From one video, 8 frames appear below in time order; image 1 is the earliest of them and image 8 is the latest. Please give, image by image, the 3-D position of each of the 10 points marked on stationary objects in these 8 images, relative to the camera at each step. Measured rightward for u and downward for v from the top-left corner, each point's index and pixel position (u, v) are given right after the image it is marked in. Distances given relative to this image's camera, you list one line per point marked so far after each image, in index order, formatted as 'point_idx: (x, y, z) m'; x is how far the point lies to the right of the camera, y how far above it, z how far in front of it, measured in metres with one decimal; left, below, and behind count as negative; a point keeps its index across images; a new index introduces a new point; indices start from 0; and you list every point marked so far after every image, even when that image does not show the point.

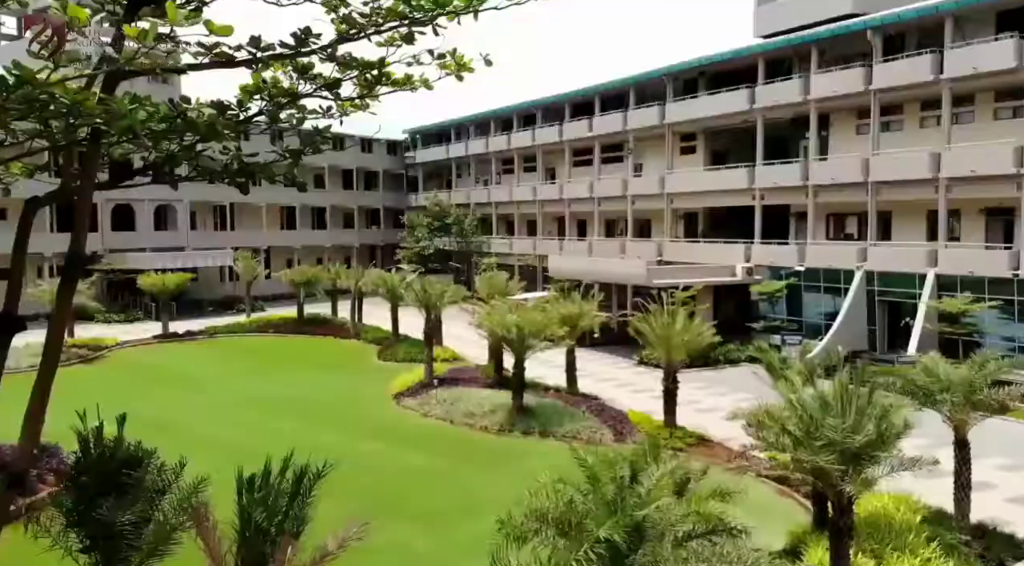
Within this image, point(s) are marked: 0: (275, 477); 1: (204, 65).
0: (-1.8, -1.5, +5.0) m
1: (-2.1, +1.5, +4.9) m
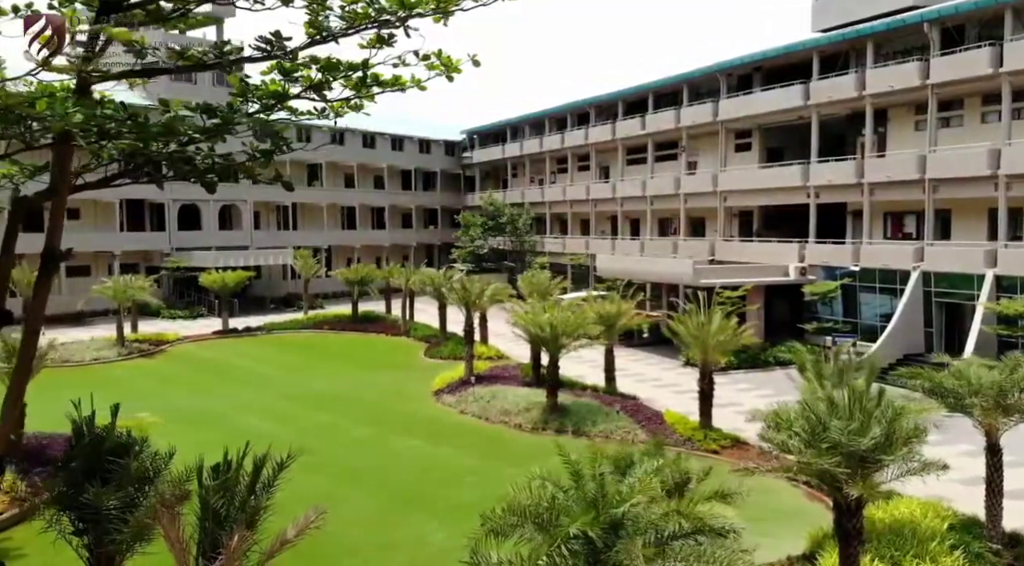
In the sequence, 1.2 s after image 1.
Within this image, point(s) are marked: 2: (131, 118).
0: (-2.1, -1.4, +5.2) m
1: (-2.4, +1.6, +5.1) m
2: (-2.3, +1.0, +4.2) m
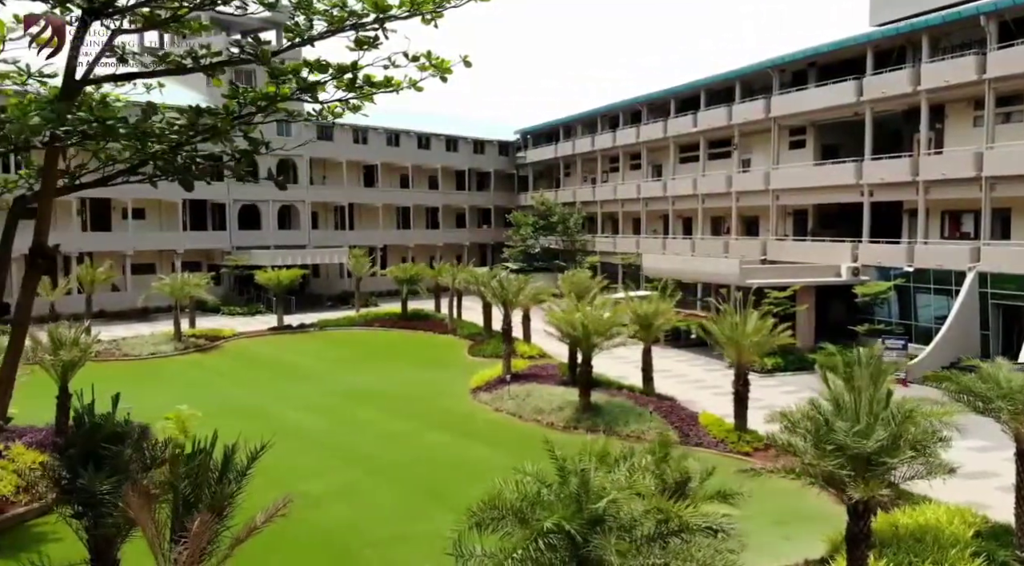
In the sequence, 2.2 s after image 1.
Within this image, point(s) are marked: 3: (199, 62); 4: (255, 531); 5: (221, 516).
0: (-2.4, -1.4, +5.4) m
1: (-2.7, +1.6, +5.4) m
2: (-2.6, +1.0, +4.4) m
3: (-2.4, +1.7, +5.4) m
4: (-1.9, -1.8, +5.1) m
5: (-2.1, -1.7, +5.0) m
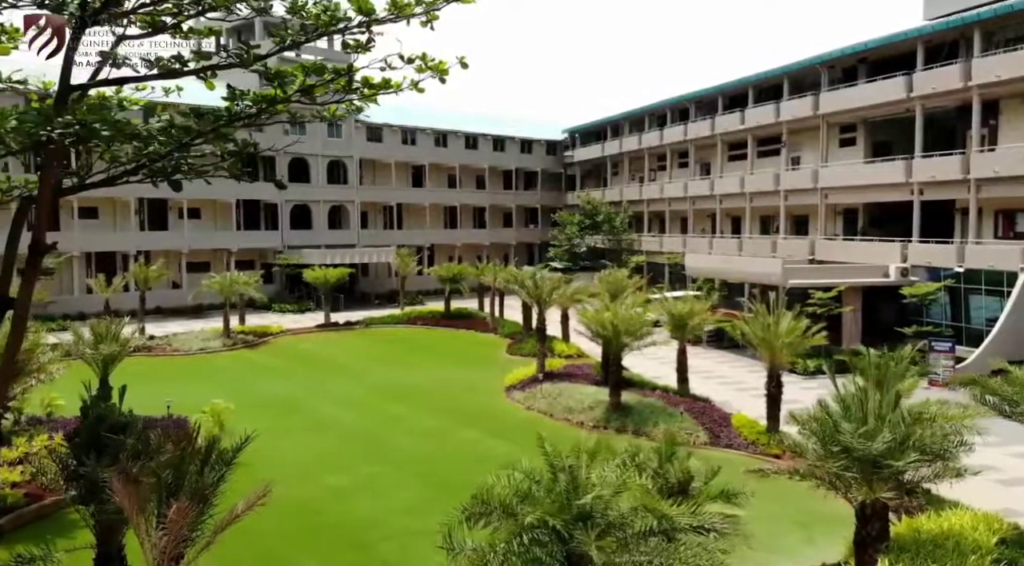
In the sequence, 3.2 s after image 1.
0: (-2.6, -1.4, +5.7) m
1: (-2.9, +1.6, +5.6) m
2: (-2.9, +1.1, +4.6) m
3: (-2.6, +1.7, +5.6) m
4: (-2.1, -1.8, +5.3) m
5: (-2.3, -1.7, +5.2) m
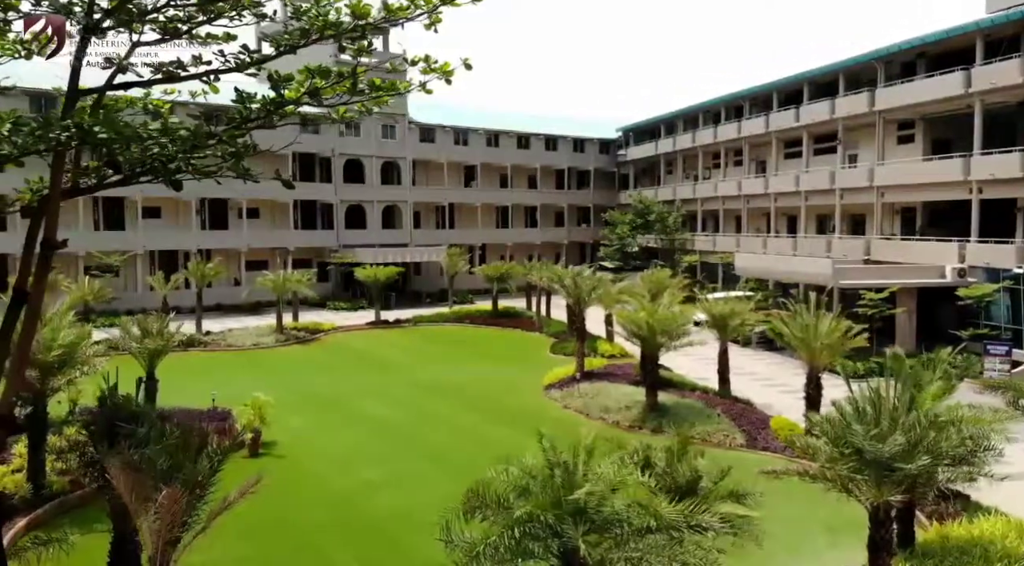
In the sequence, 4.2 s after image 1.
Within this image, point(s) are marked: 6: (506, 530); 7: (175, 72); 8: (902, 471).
0: (-2.7, -1.3, +5.9) m
1: (-3.0, +1.7, +5.8) m
2: (-3.0, +1.1, +4.9) m
3: (-2.7, +1.8, +5.9) m
4: (-2.2, -1.7, +5.6) m
5: (-2.5, -1.6, +5.5) m
6: (-0.1, -2.4, +6.9) m
7: (-2.8, +1.8, +5.9) m
8: (+4.9, -2.3, +8.8) m
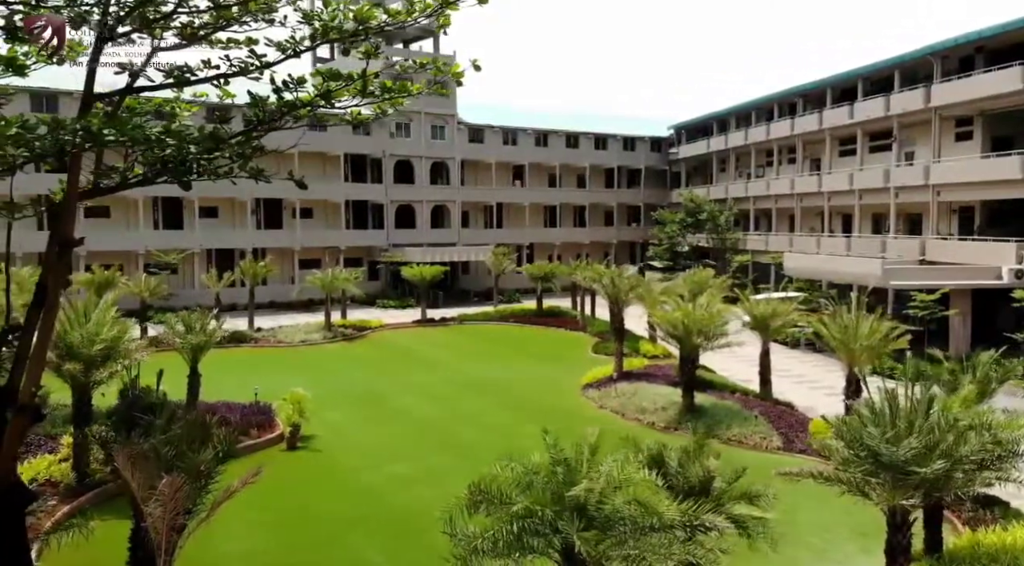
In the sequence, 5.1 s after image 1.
0: (-2.7, -1.3, +6.2) m
1: (-3.0, +1.7, +6.1) m
2: (-3.1, +1.1, +5.2) m
3: (-2.7, +1.8, +6.1) m
4: (-2.3, -1.7, +5.8) m
5: (-2.5, -1.6, +5.7) m
6: (-0.1, -2.4, +7.0) m
7: (-2.9, +1.8, +6.2) m
8: (+4.9, -2.3, +8.7) m
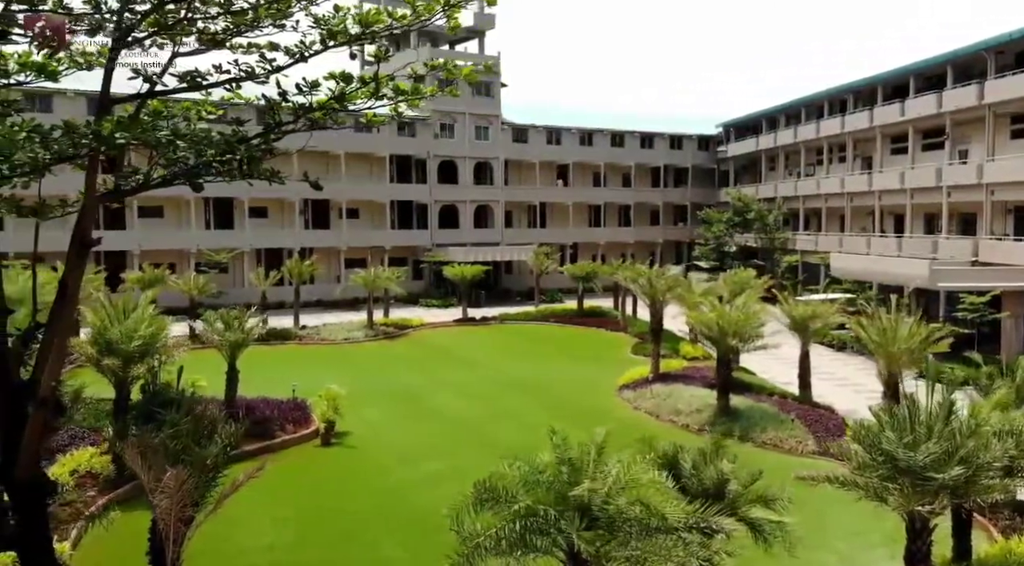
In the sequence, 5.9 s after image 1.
0: (-2.7, -1.3, +6.4) m
1: (-3.0, +1.7, +6.3) m
2: (-3.2, +1.1, +5.4) m
3: (-2.7, +1.8, +6.3) m
4: (-2.3, -1.7, +5.9) m
5: (-2.6, -1.6, +5.9) m
6: (0.0, -2.4, +7.1) m
7: (-2.9, +1.8, +6.4) m
8: (+5.1, -2.4, +8.5) m
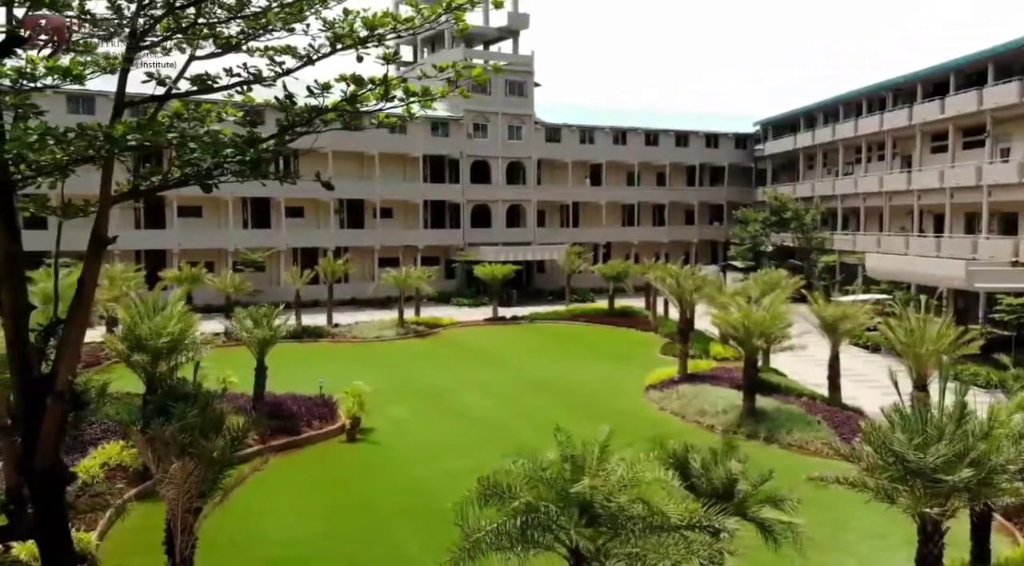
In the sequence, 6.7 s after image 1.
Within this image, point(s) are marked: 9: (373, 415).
0: (-2.7, -1.3, +6.5) m
1: (-3.0, +1.7, +6.5) m
2: (-3.2, +1.2, +5.6) m
3: (-2.7, +1.8, +6.5) m
4: (-2.3, -1.7, +6.1) m
5: (-2.6, -1.6, +6.1) m
6: (0.0, -2.4, +7.2) m
7: (-2.8, +1.8, +6.6) m
8: (+5.1, -2.4, +8.4) m
9: (-3.8, -3.4, +18.2) m
